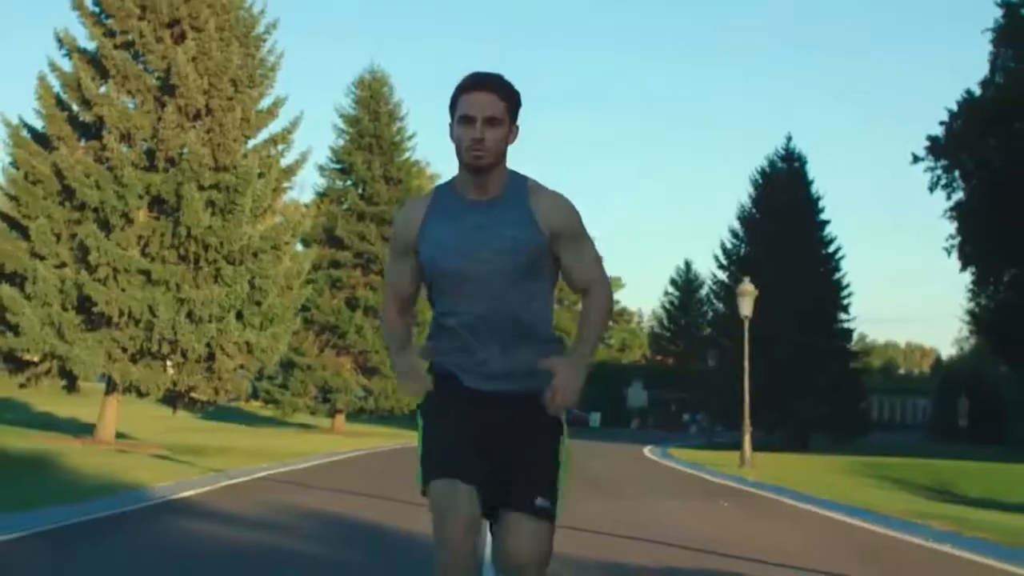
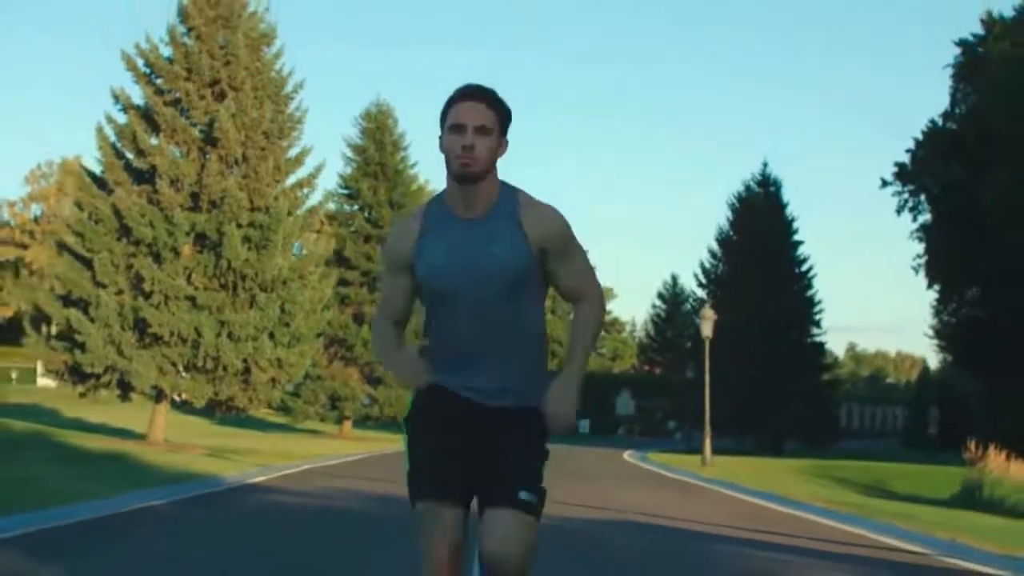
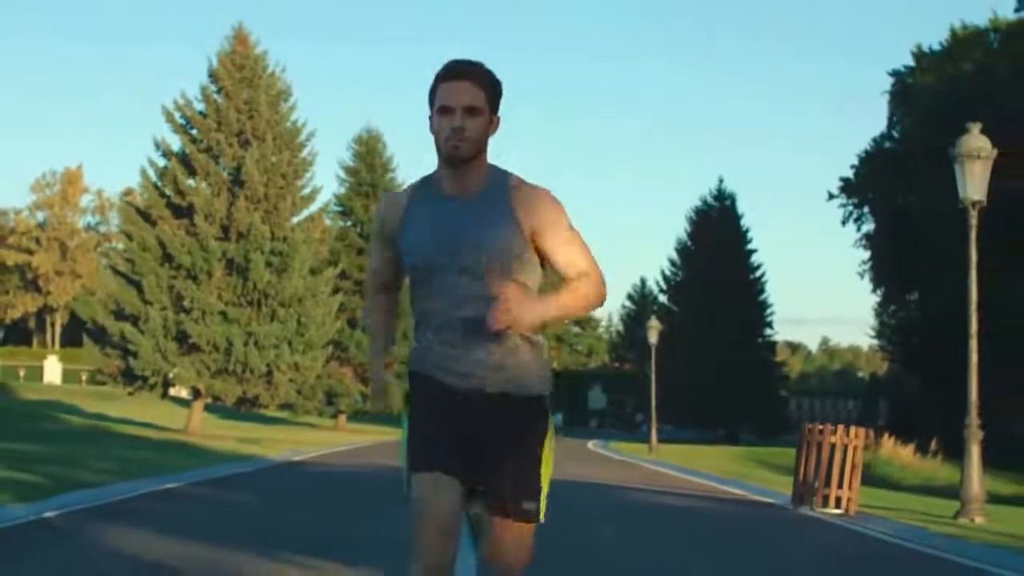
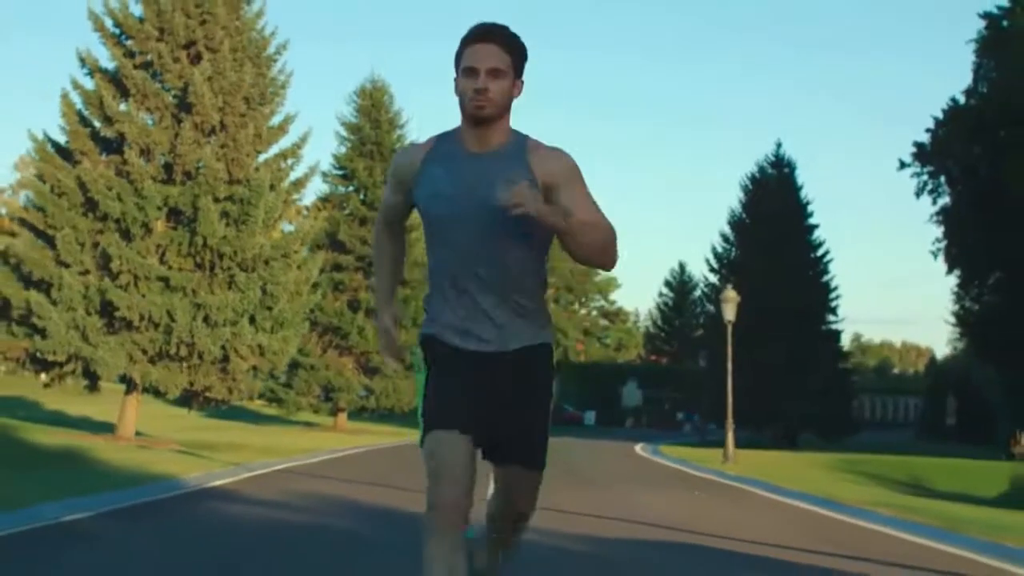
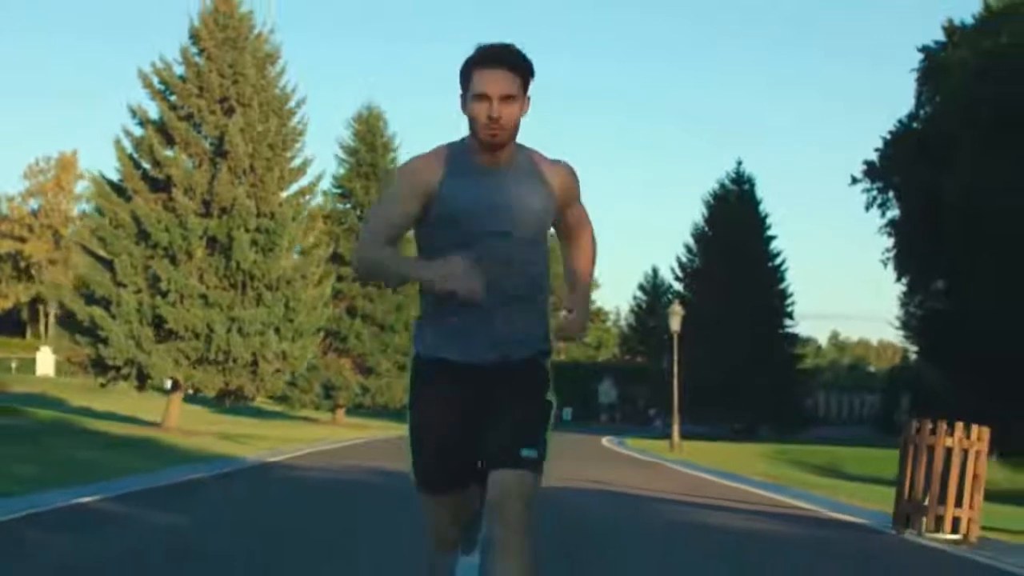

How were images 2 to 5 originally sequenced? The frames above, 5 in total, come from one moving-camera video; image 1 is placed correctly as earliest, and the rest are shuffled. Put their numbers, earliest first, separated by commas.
4, 2, 5, 3
